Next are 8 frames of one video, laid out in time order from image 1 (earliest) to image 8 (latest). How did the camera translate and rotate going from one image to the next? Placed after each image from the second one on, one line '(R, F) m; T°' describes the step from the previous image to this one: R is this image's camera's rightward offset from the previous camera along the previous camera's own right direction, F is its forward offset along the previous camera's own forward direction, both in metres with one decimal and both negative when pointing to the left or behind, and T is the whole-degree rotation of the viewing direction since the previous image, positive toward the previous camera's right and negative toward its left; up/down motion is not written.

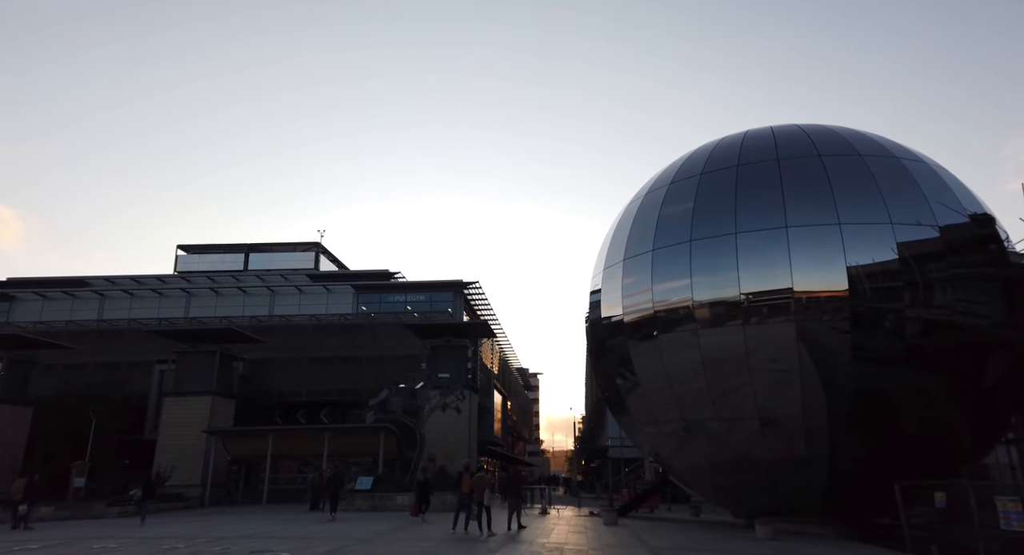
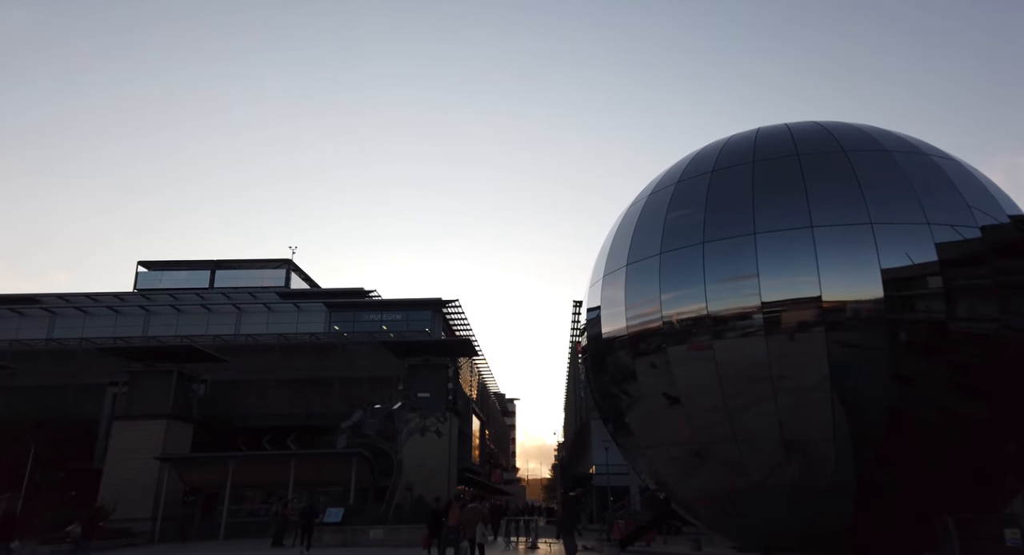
(-0.3, +1.1) m; +2°
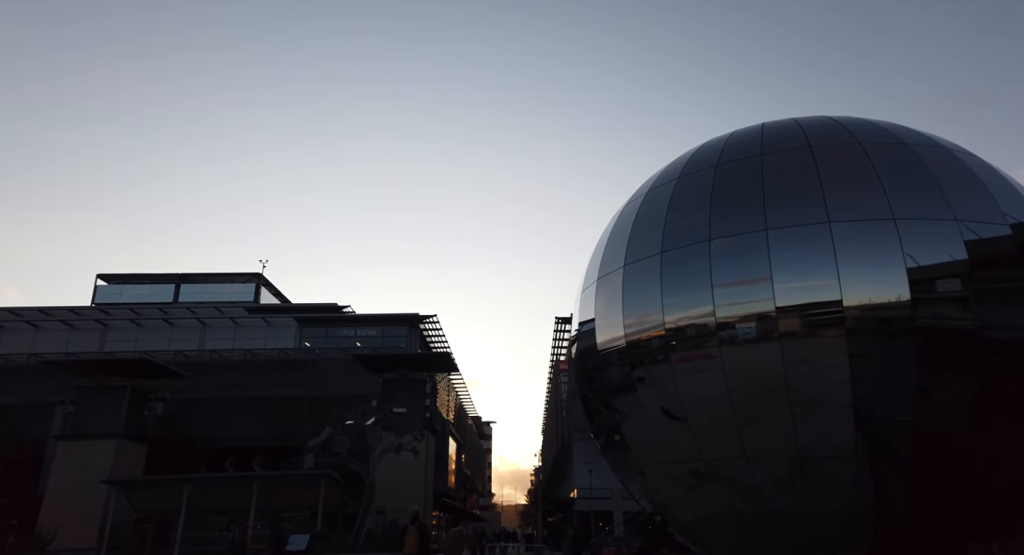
(-0.2, +0.9) m; +2°
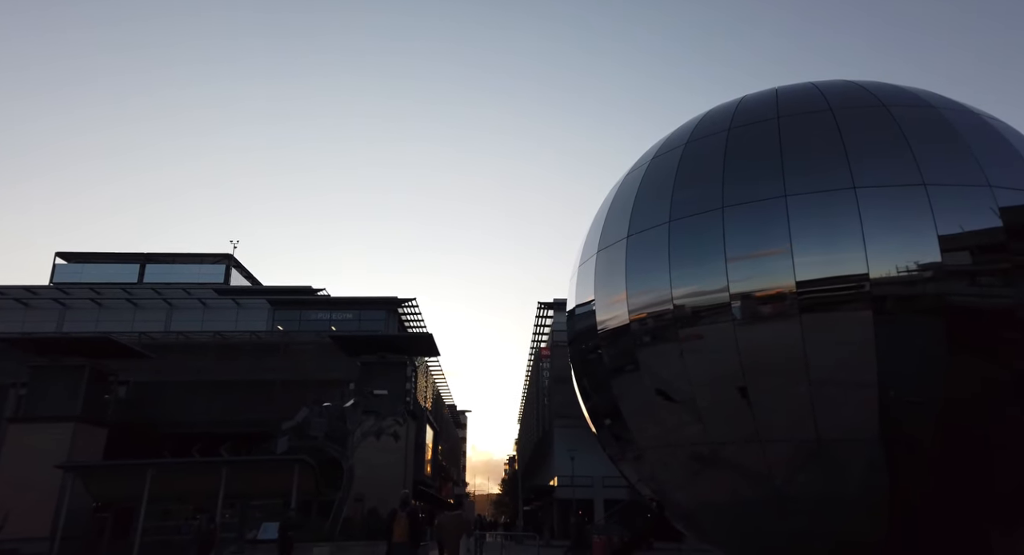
(-0.3, +0.7) m; +2°
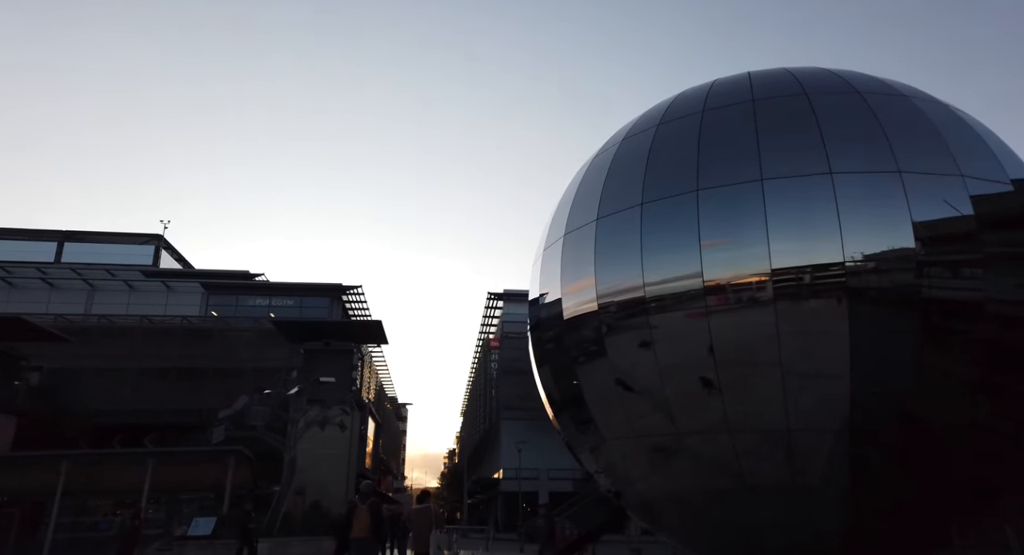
(-0.3, +0.5) m; +5°
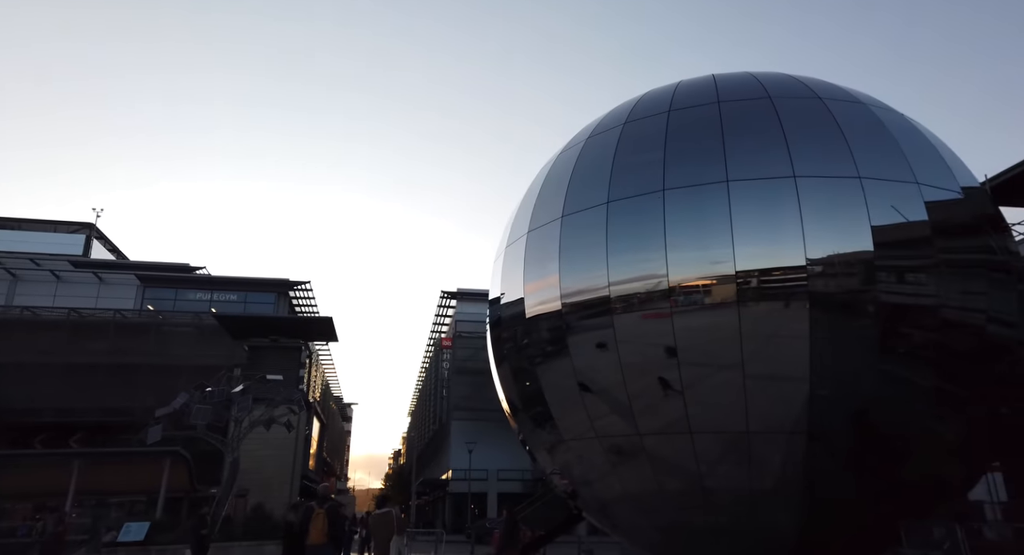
(-0.2, +0.2) m; +5°
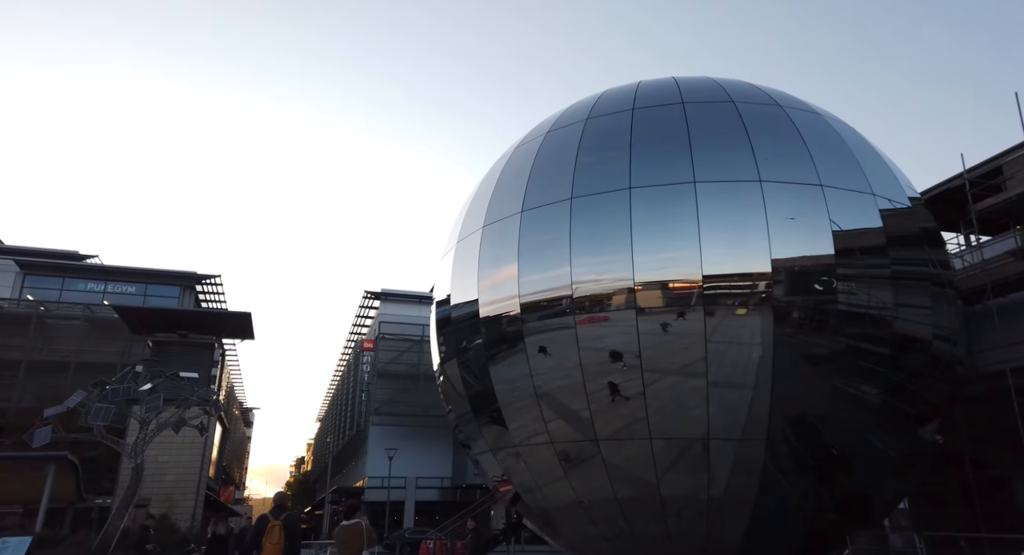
(-0.5, +0.5) m; +8°
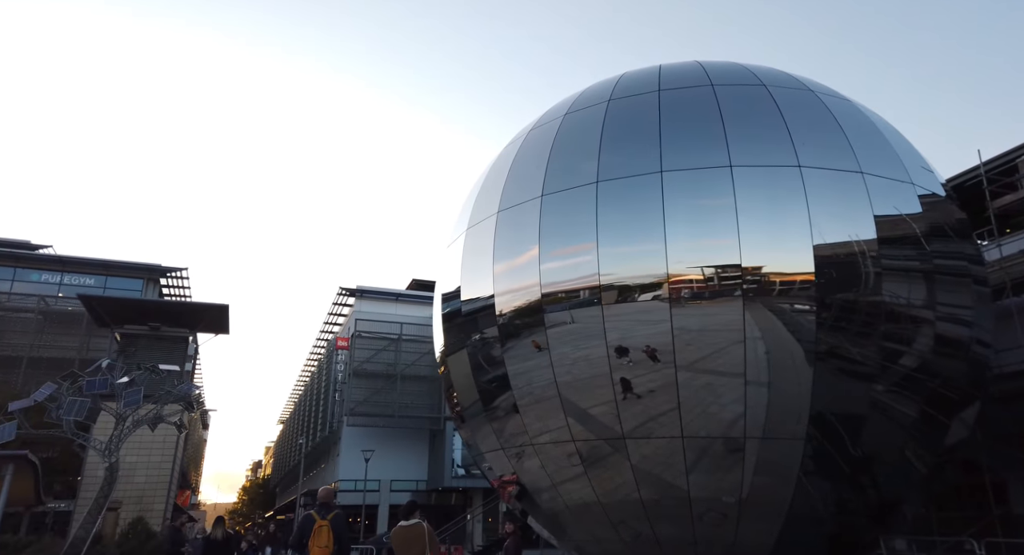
(-0.7, +0.5) m; +4°
